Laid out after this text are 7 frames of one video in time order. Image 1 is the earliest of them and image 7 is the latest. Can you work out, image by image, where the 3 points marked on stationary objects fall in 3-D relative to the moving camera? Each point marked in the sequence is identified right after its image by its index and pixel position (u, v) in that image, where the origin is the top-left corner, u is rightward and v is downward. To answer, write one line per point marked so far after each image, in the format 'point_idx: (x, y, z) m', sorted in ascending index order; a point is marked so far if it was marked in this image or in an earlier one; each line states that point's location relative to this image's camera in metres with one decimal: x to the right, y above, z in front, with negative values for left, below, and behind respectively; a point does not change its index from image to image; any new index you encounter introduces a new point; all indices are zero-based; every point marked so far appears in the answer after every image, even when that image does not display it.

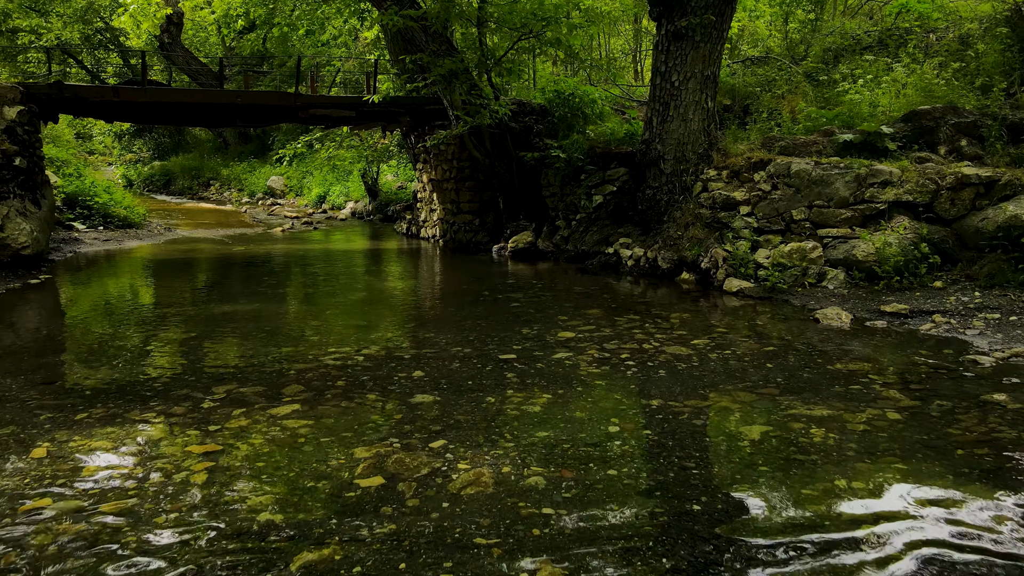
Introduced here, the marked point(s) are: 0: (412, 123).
0: (-1.8, +3.0, +13.3) m
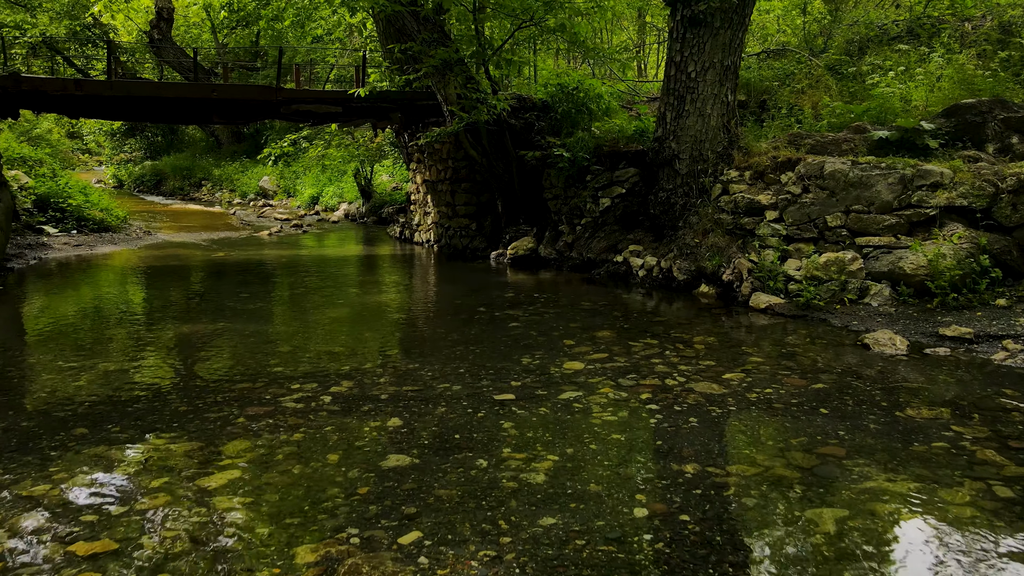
0: (-1.8, +2.8, +12.4) m
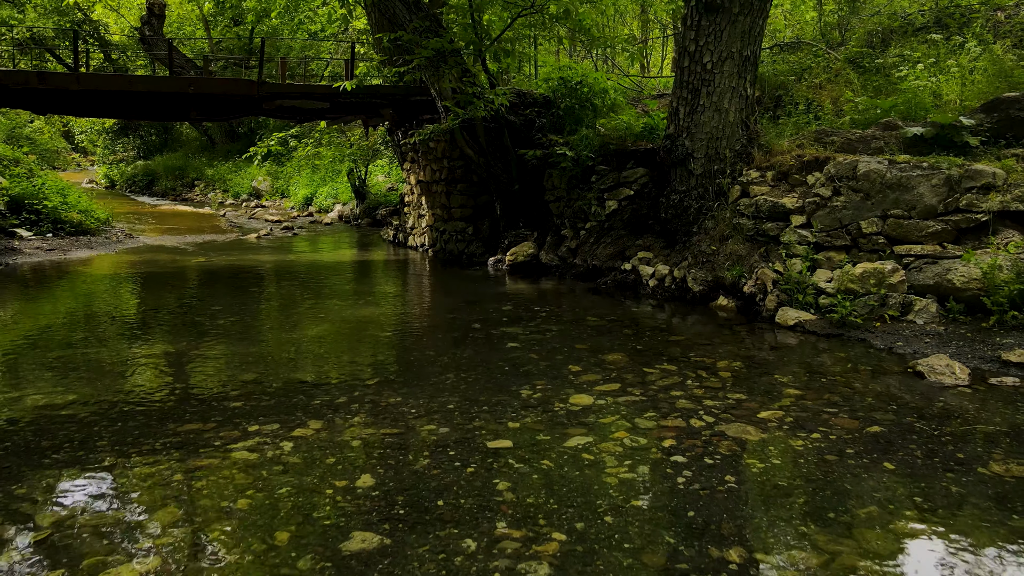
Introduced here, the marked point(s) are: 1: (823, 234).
0: (-1.8, +2.7, +11.6) m
1: (+2.8, +0.5, +6.7) m
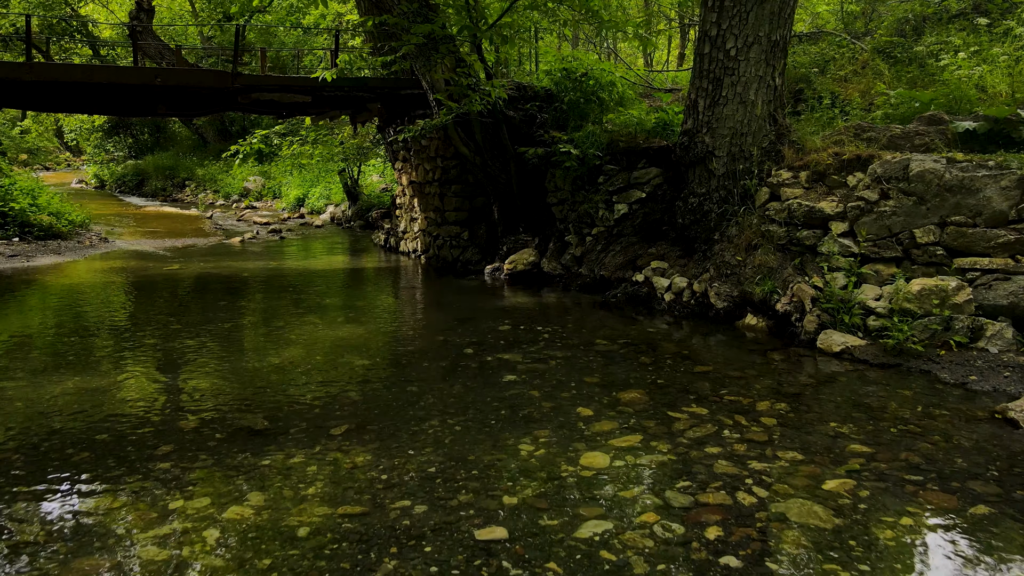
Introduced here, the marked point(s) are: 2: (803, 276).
0: (-1.8, +2.5, +10.7) m
1: (+2.8, +0.3, +5.8) m
2: (+2.4, +0.1, +6.1) m
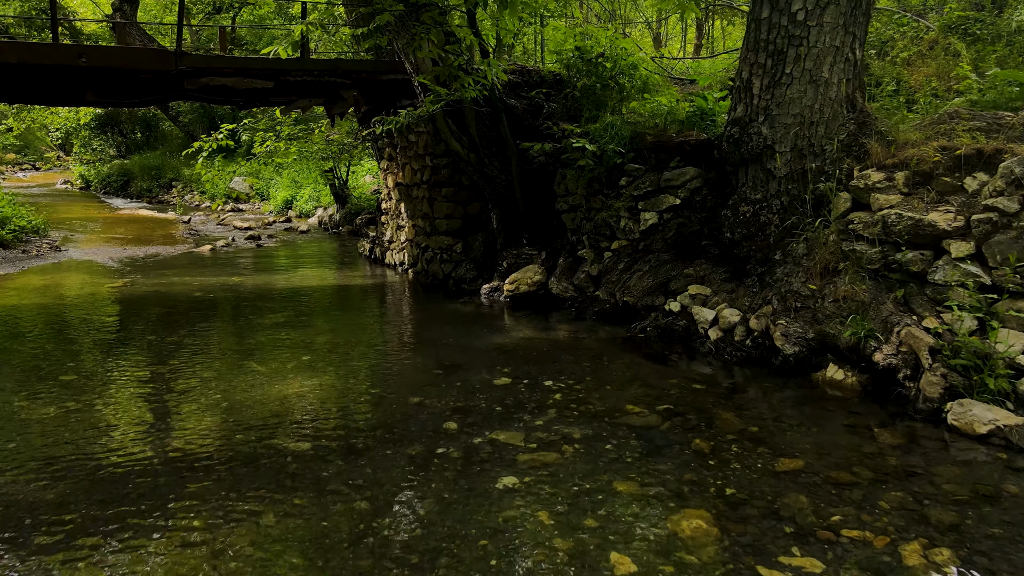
0: (-1.8, +2.3, +9.1) m
1: (+2.8, +0.1, +4.1) m
2: (+2.4, -0.2, +4.4) m
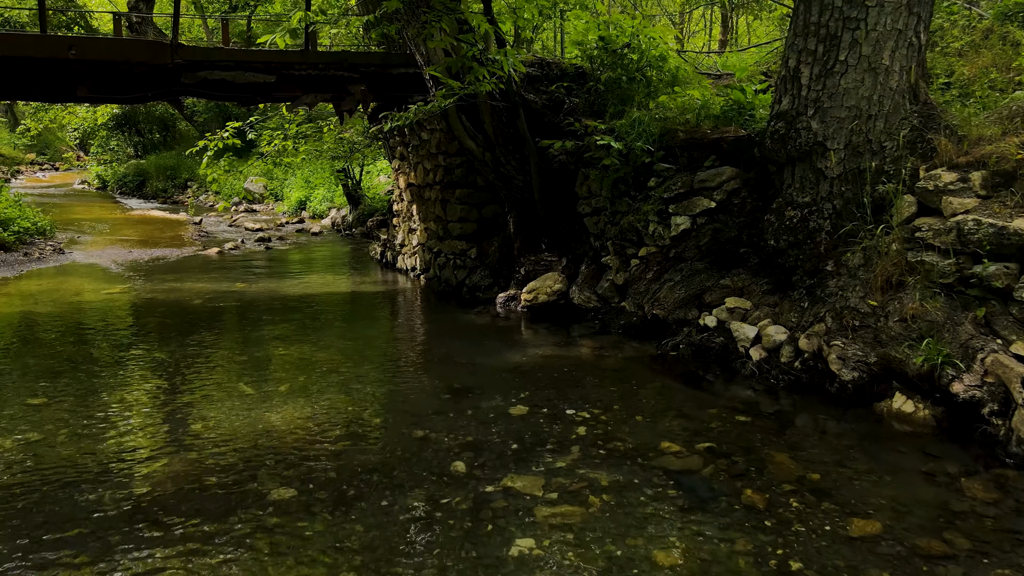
0: (-1.6, +2.2, +8.6) m
1: (+2.9, 0.0, +3.5) m
2: (+2.5, -0.3, +3.8) m
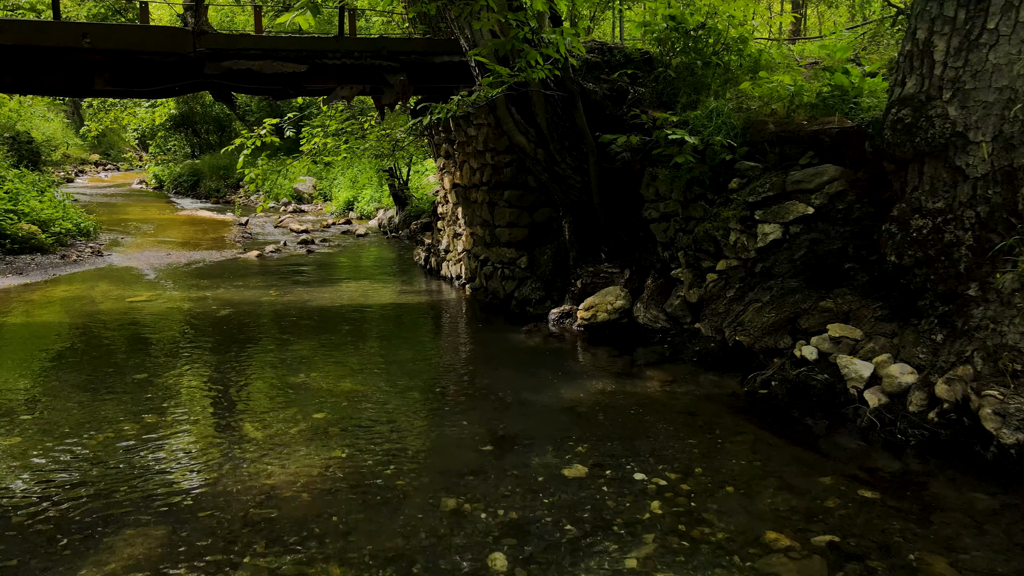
0: (-1.0, +2.1, +7.8) m
1: (+3.1, -0.2, +2.4) m
2: (+2.7, -0.4, +2.8) m
